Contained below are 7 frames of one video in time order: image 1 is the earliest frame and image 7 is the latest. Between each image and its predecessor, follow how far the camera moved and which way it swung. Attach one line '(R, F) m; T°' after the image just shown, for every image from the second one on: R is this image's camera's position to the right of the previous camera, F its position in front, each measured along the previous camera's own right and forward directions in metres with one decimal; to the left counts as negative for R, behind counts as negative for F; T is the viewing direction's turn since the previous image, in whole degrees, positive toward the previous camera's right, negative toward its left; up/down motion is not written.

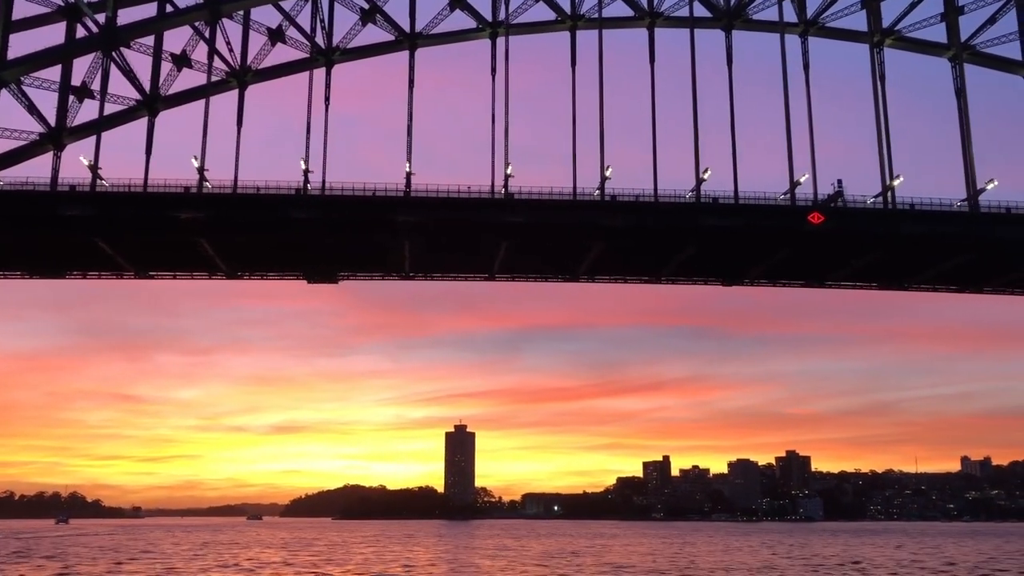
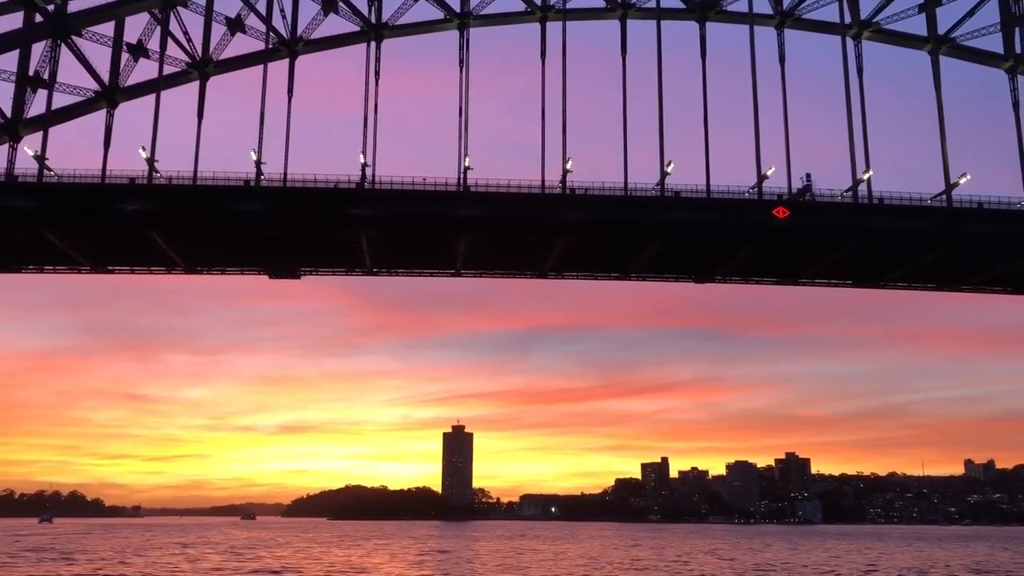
(+2.2, +1.1) m; 0°
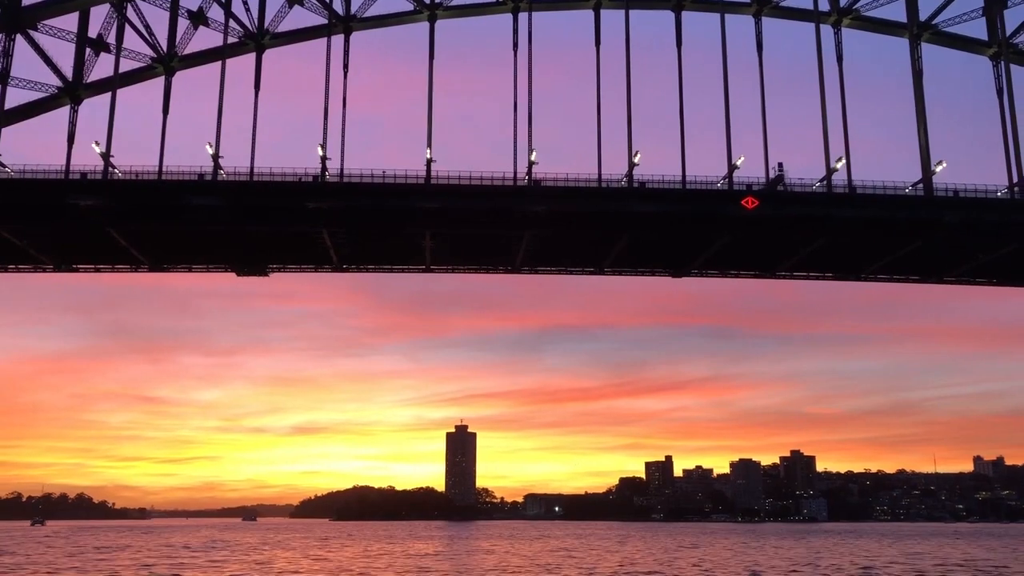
(+2.0, +0.9) m; -1°
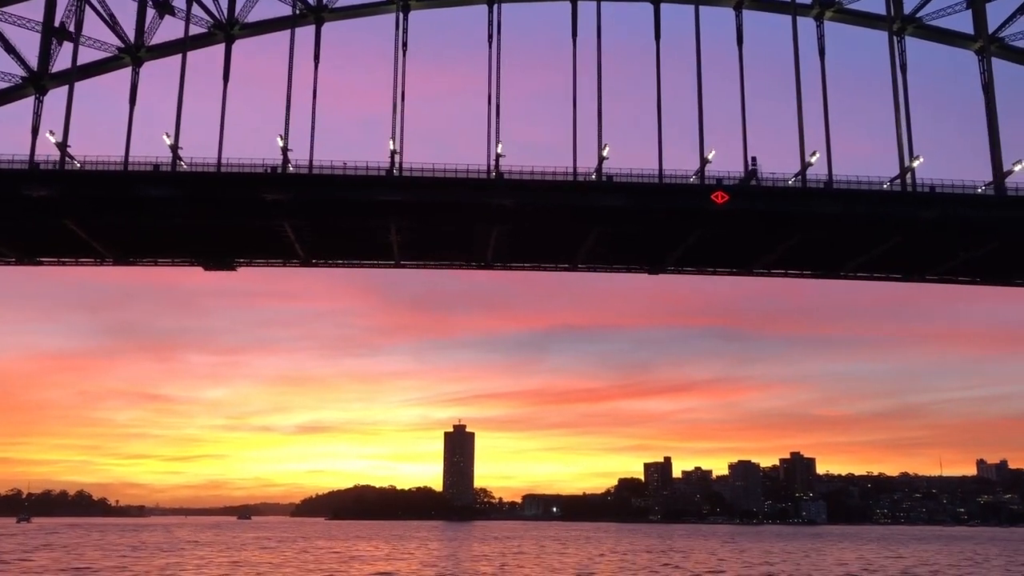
(+1.8, +1.0) m; 0°
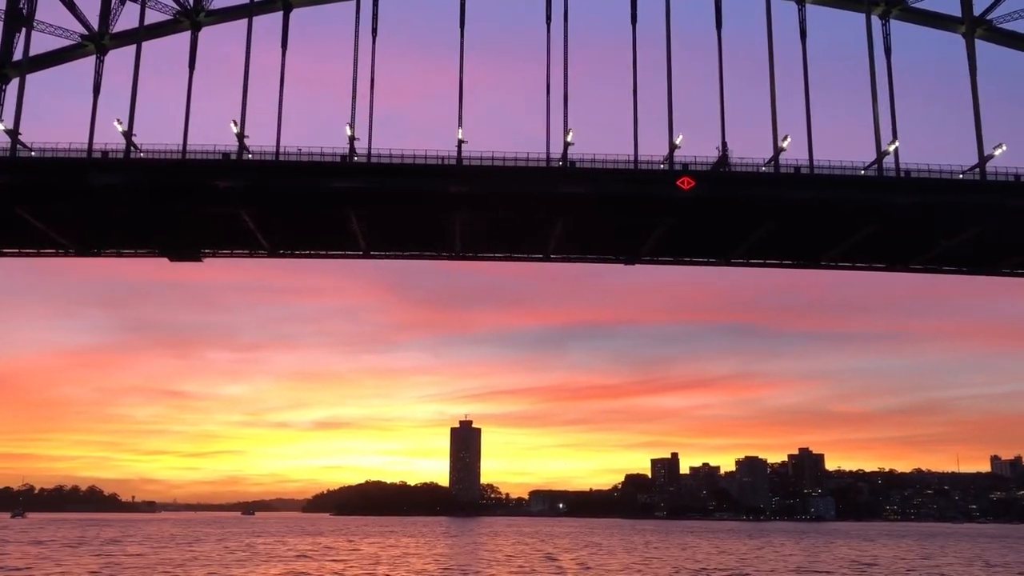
(+2.2, +1.1) m; -1°
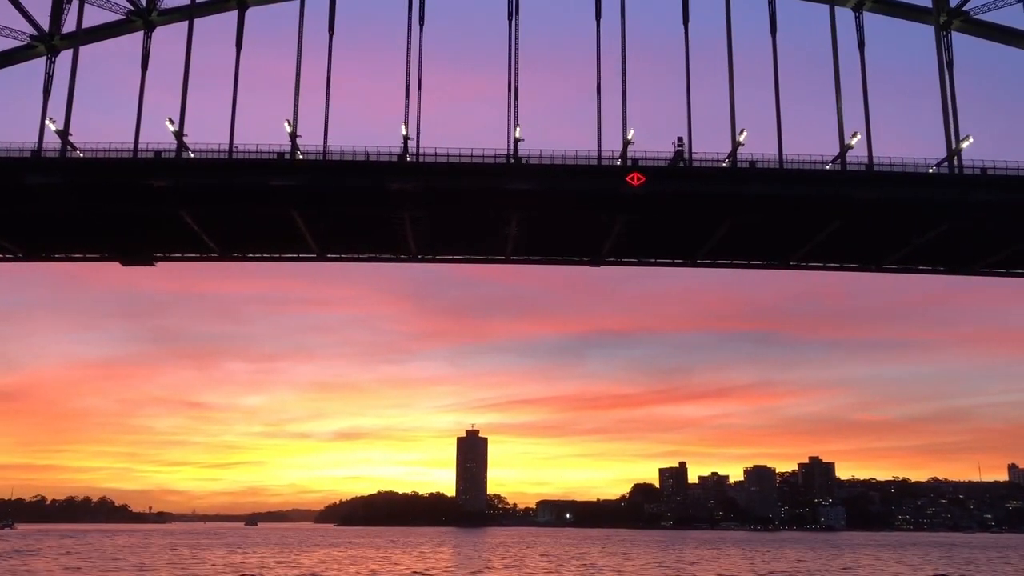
(+2.8, +1.4) m; -1°
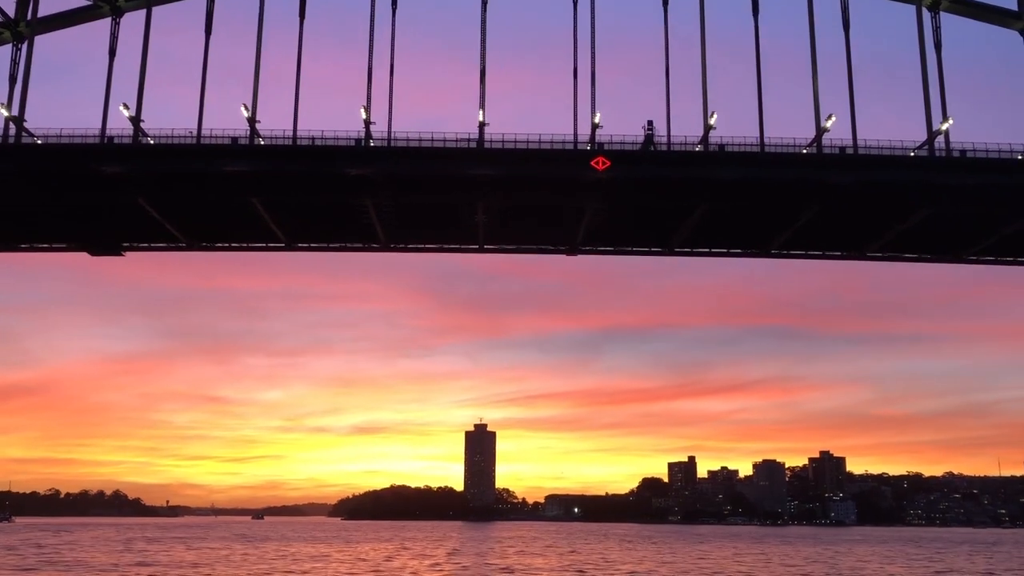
(+2.0, +1.1) m; -1°
